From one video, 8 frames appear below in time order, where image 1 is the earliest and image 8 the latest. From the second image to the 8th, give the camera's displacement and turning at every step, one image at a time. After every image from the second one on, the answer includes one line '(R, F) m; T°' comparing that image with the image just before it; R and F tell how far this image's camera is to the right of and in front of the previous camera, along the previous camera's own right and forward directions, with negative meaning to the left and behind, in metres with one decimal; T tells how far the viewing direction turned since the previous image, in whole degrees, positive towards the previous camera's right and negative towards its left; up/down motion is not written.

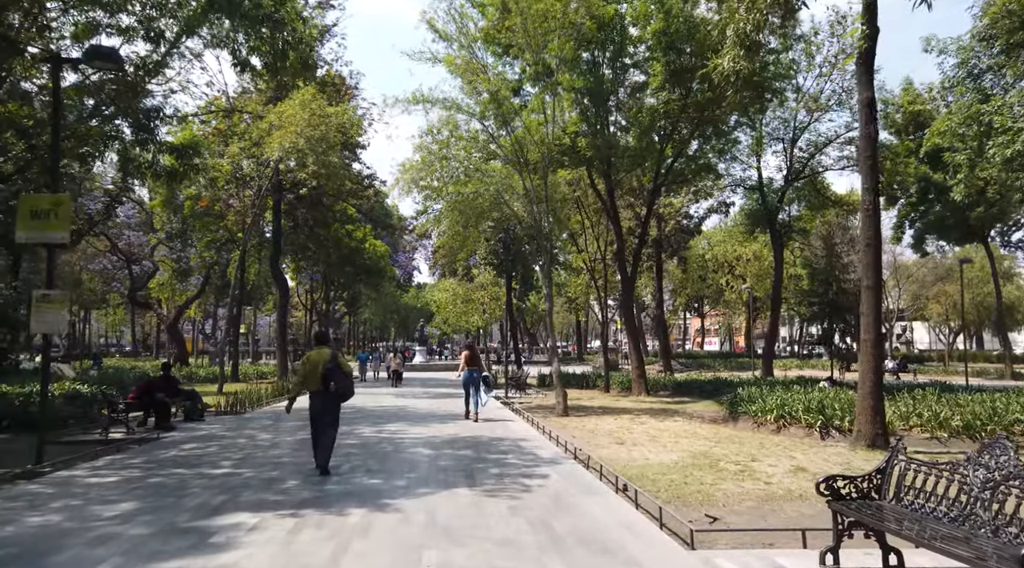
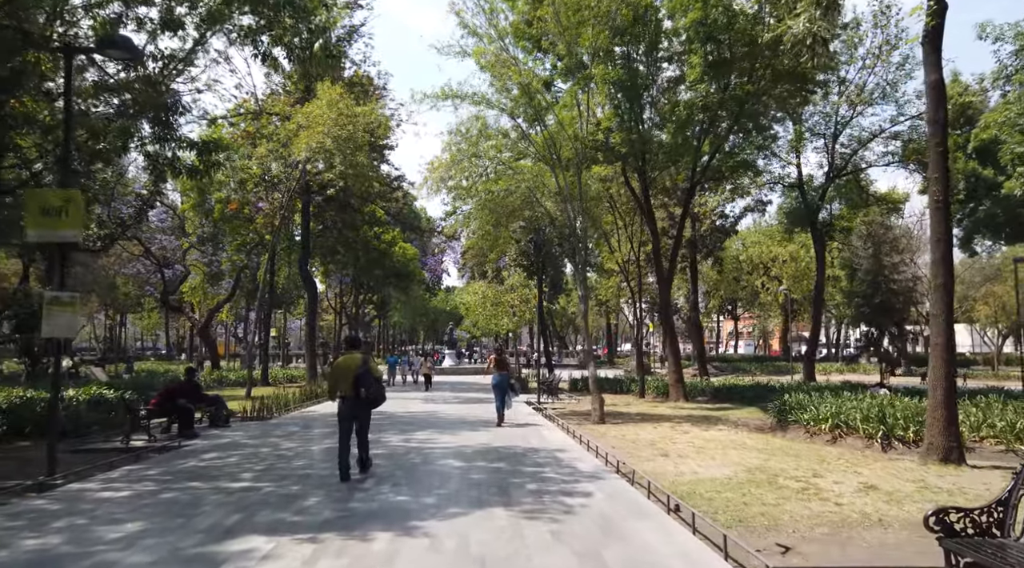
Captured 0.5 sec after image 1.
(-0.1, +0.6) m; -2°
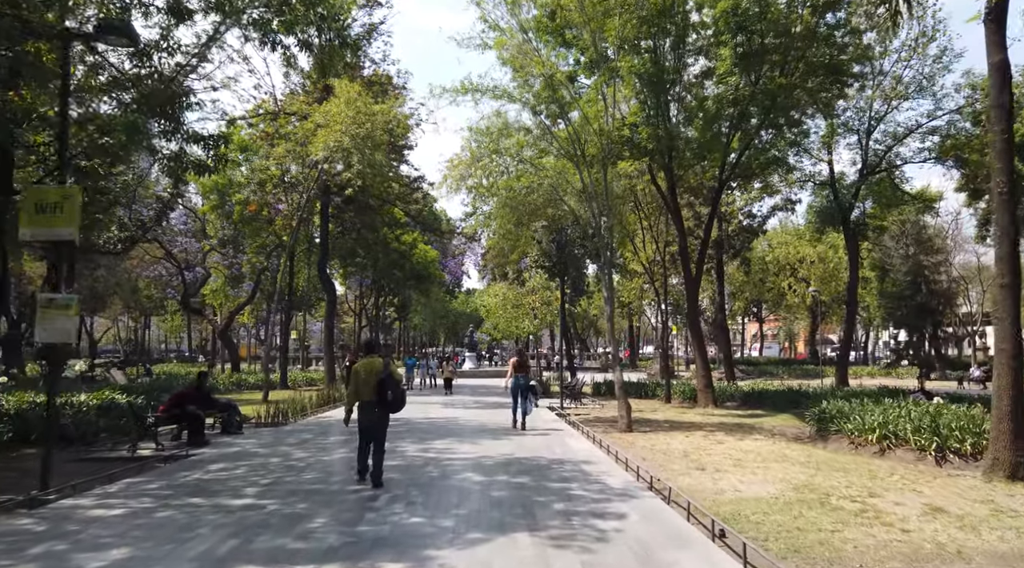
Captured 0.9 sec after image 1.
(0.0, +0.6) m; -2°
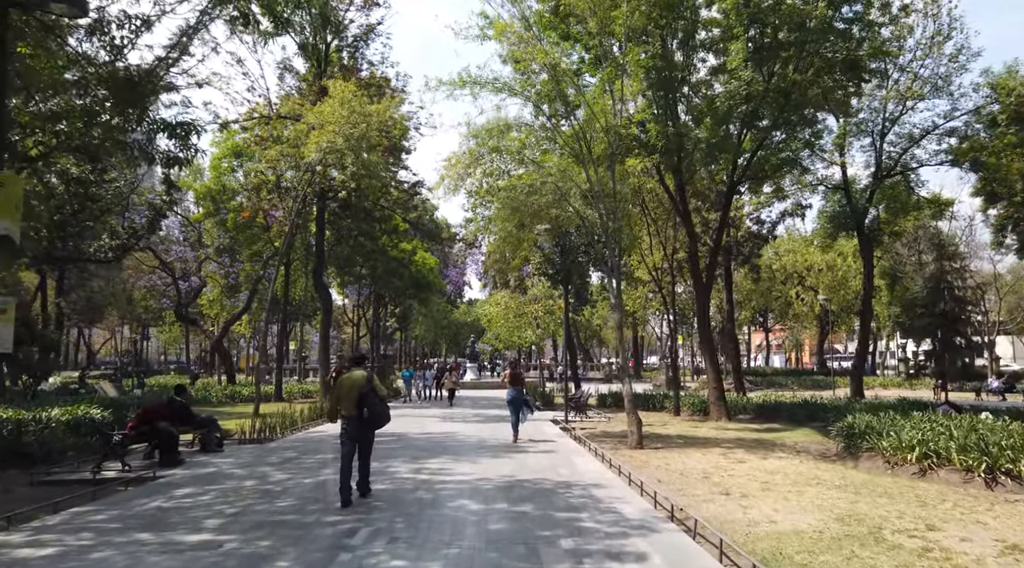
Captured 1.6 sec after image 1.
(0.0, +0.9) m; 0°
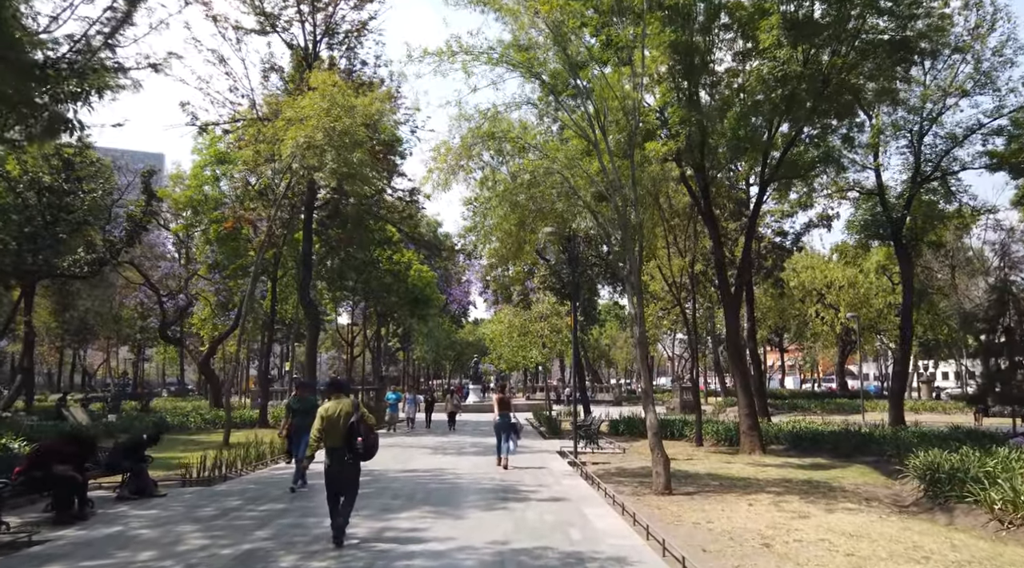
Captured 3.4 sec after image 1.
(+0.1, +2.2) m; -1°
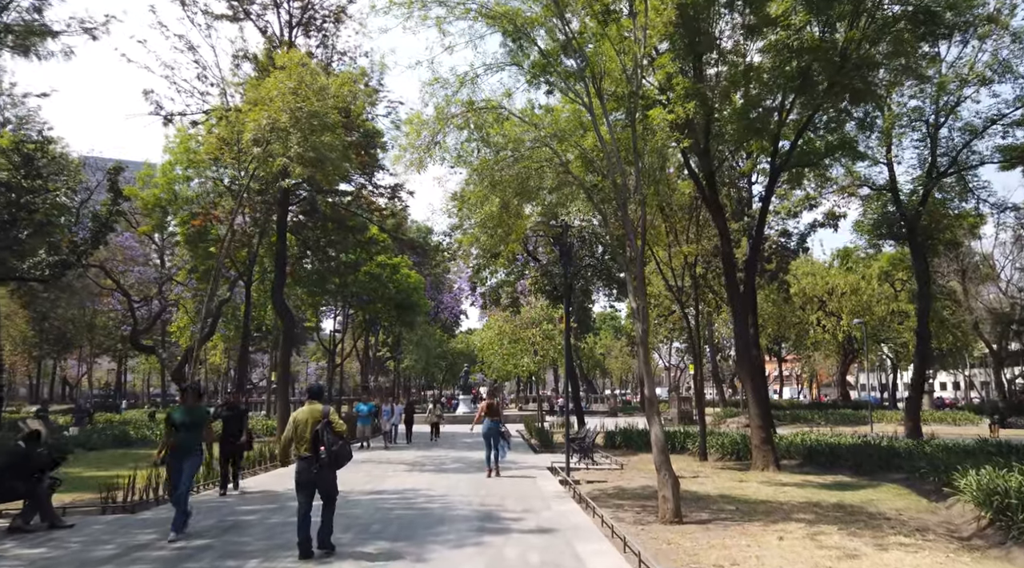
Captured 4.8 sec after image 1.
(+0.2, +1.6) m; 0°
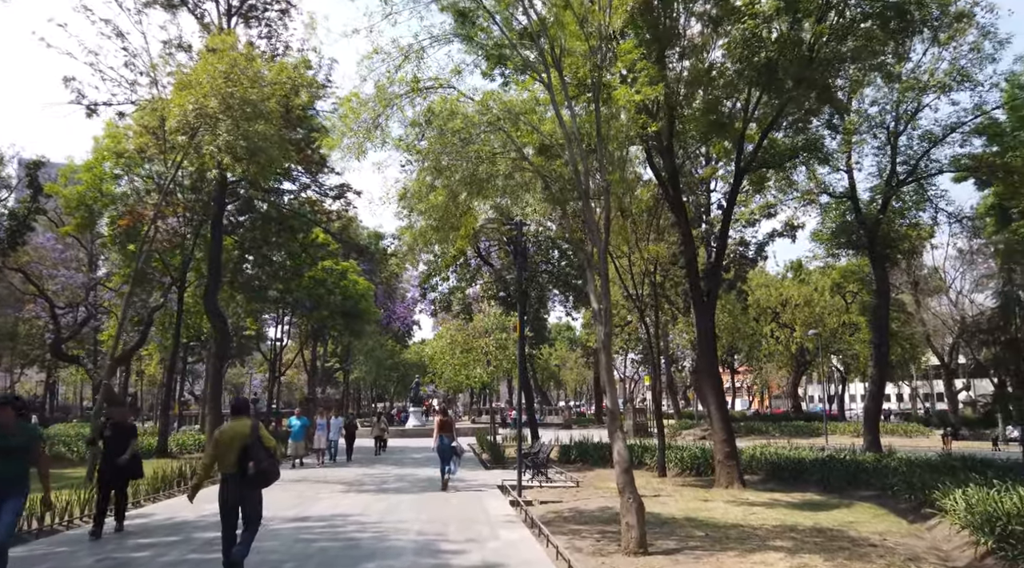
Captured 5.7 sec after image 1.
(+0.1, +1.0) m; +3°
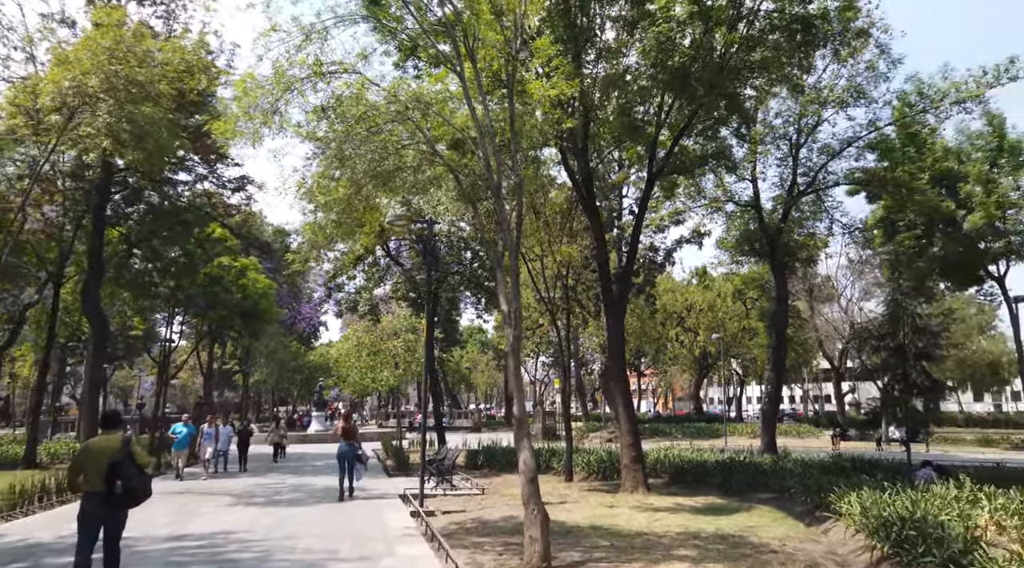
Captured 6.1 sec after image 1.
(+0.1, +0.4) m; +7°
